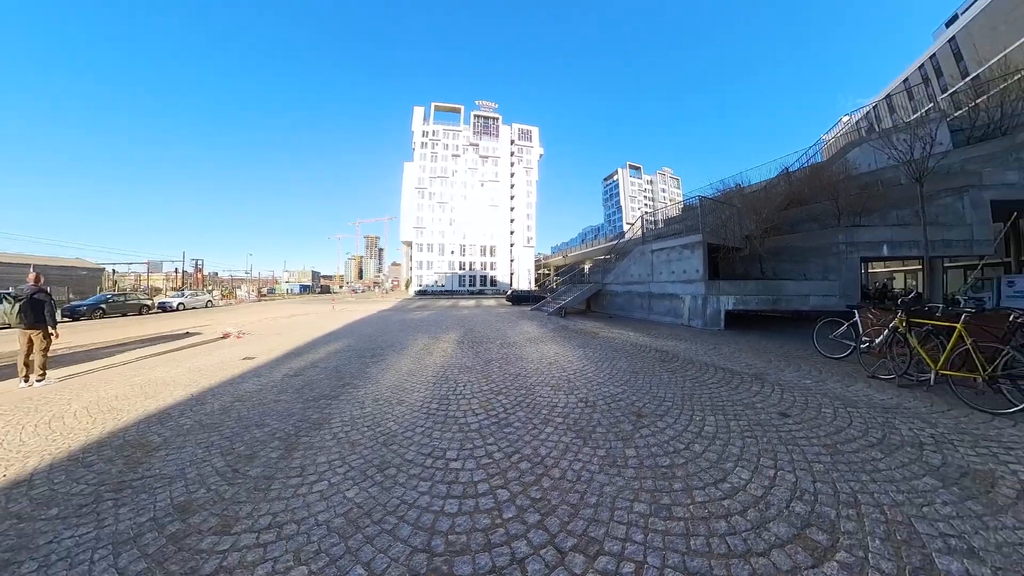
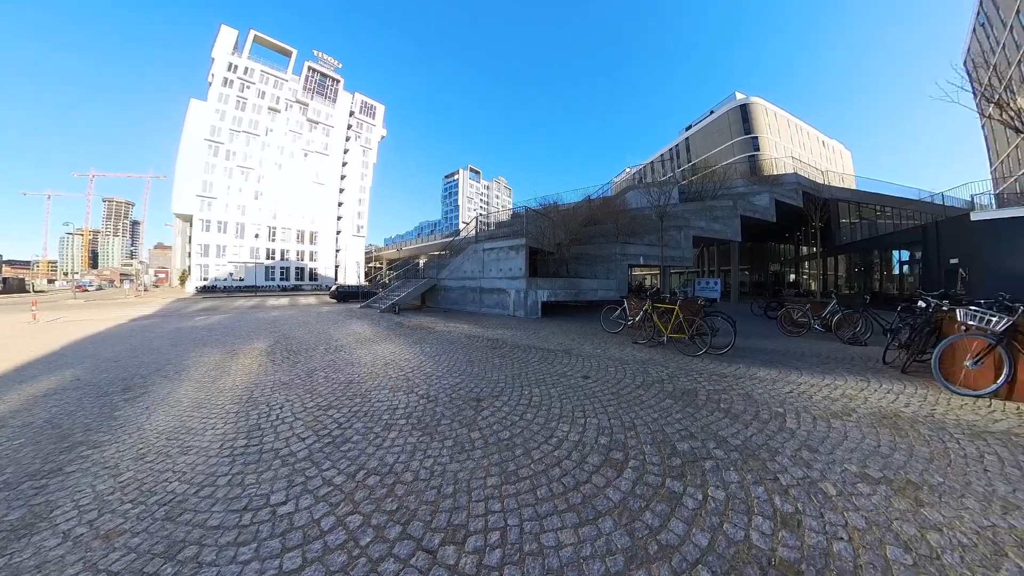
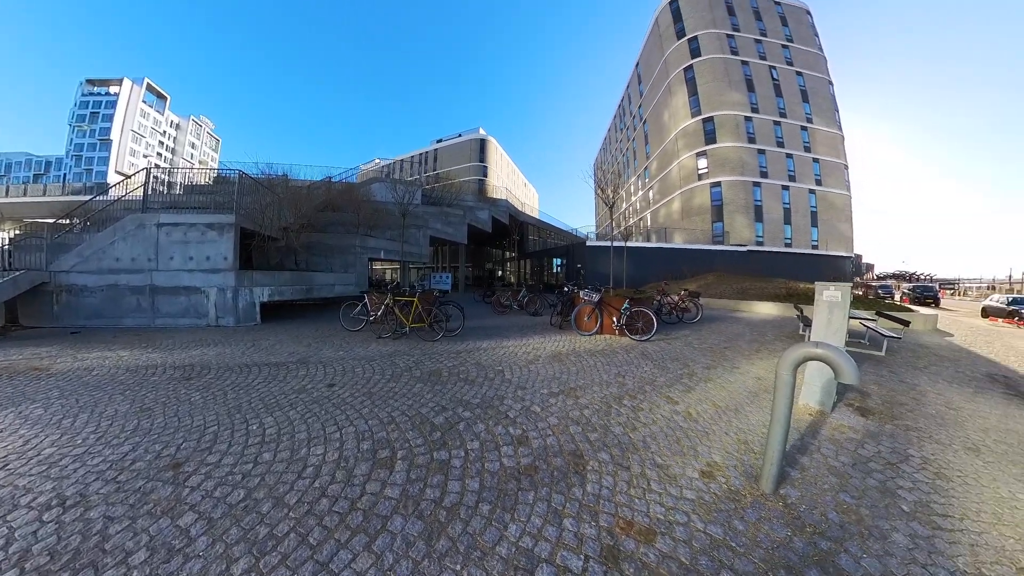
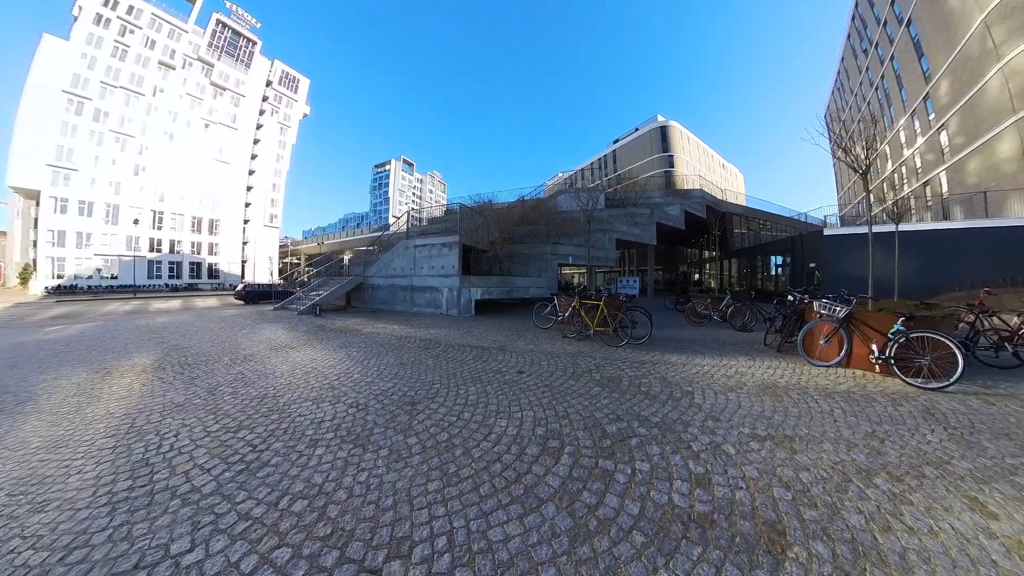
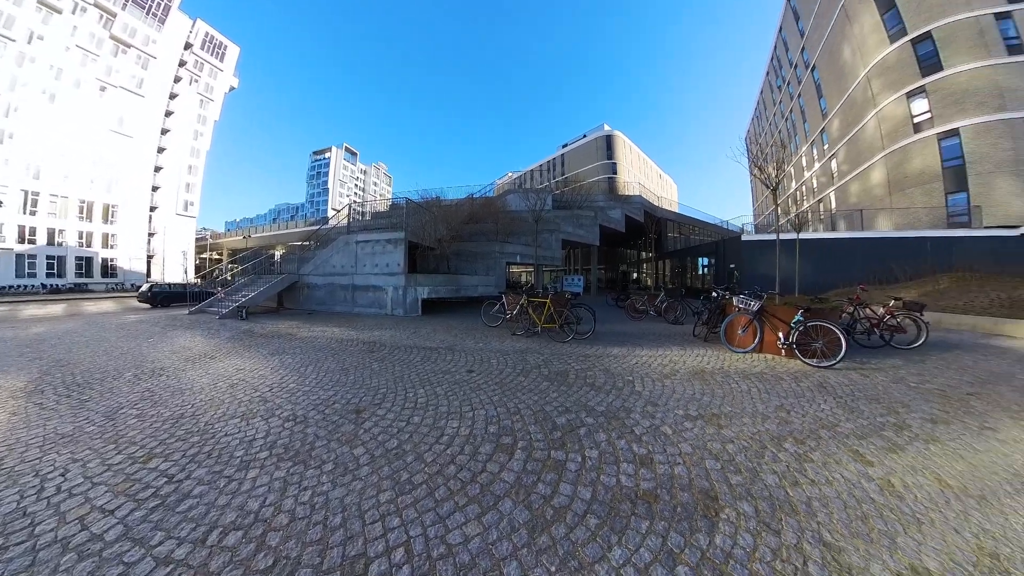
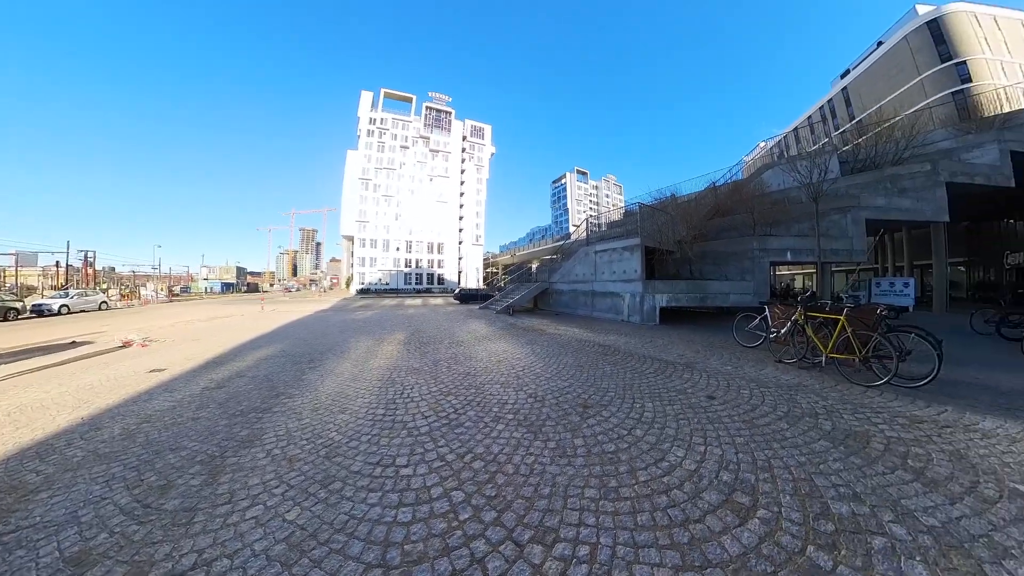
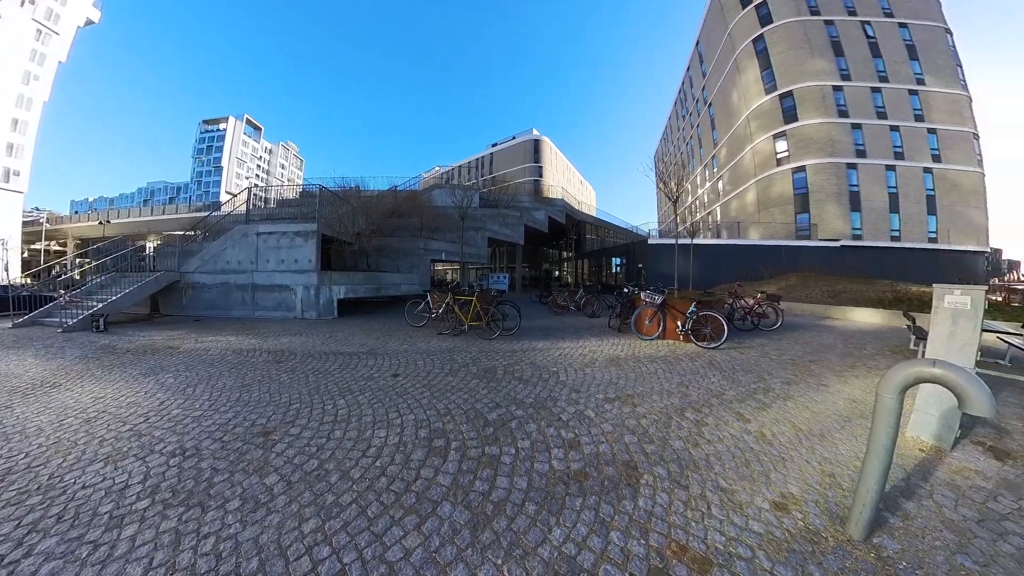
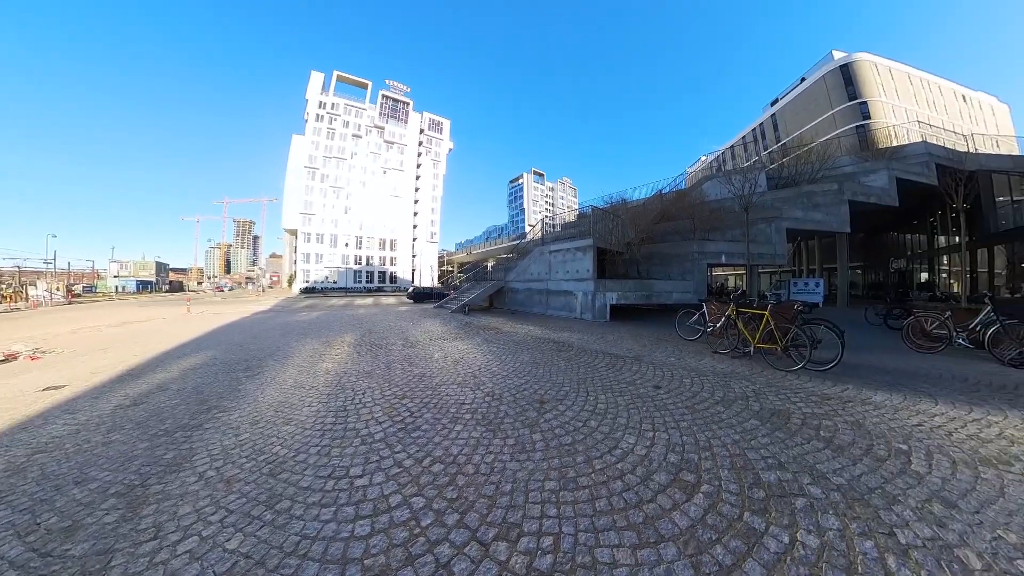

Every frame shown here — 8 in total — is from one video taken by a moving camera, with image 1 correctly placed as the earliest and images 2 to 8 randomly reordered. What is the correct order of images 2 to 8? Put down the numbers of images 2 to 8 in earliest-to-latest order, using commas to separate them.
6, 8, 2, 4, 5, 7, 3
